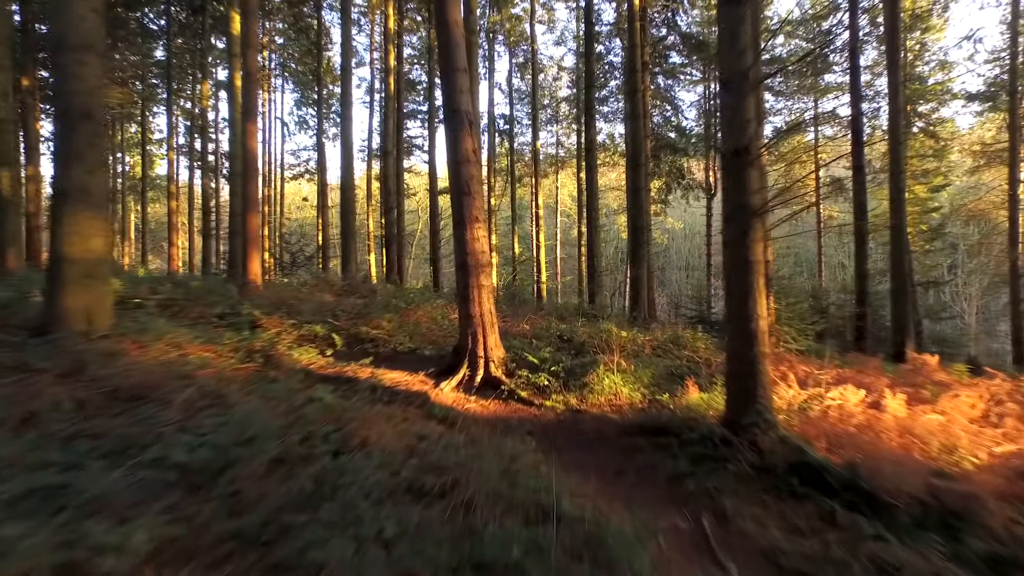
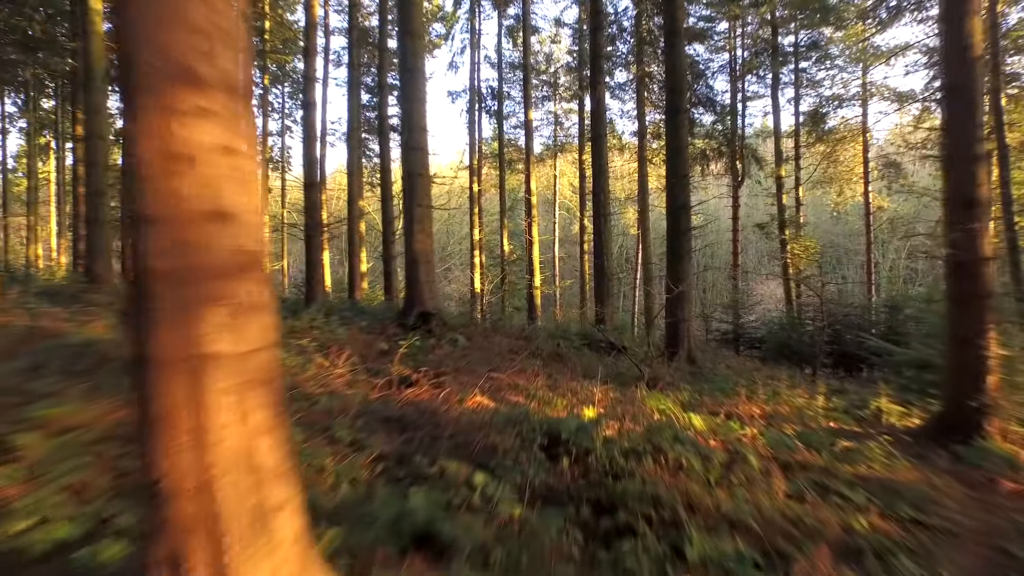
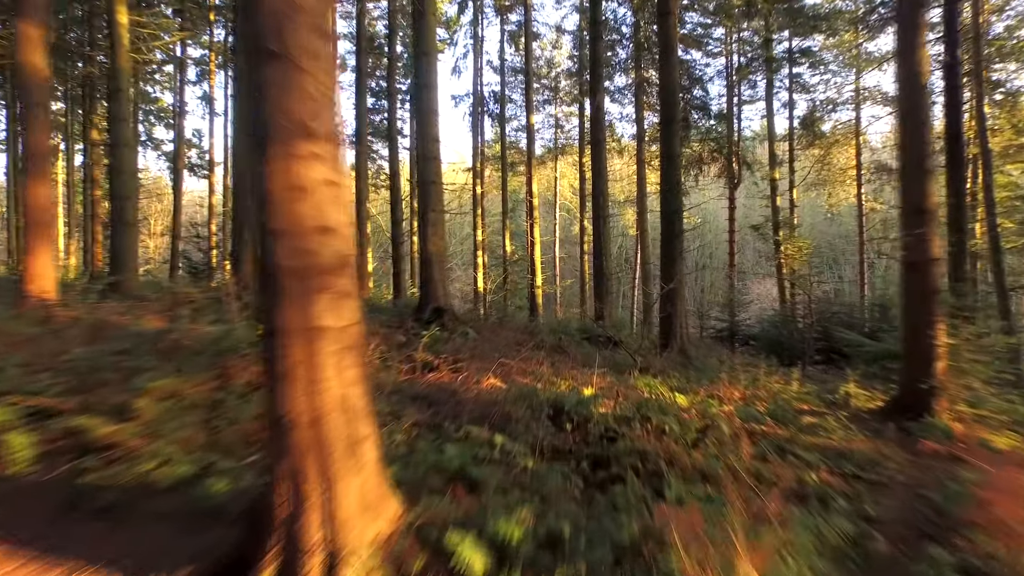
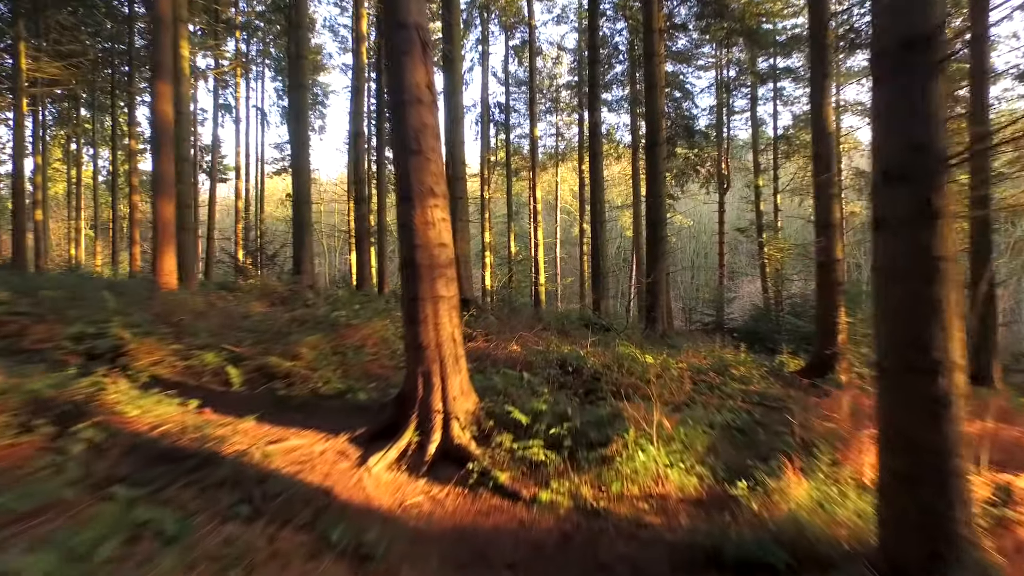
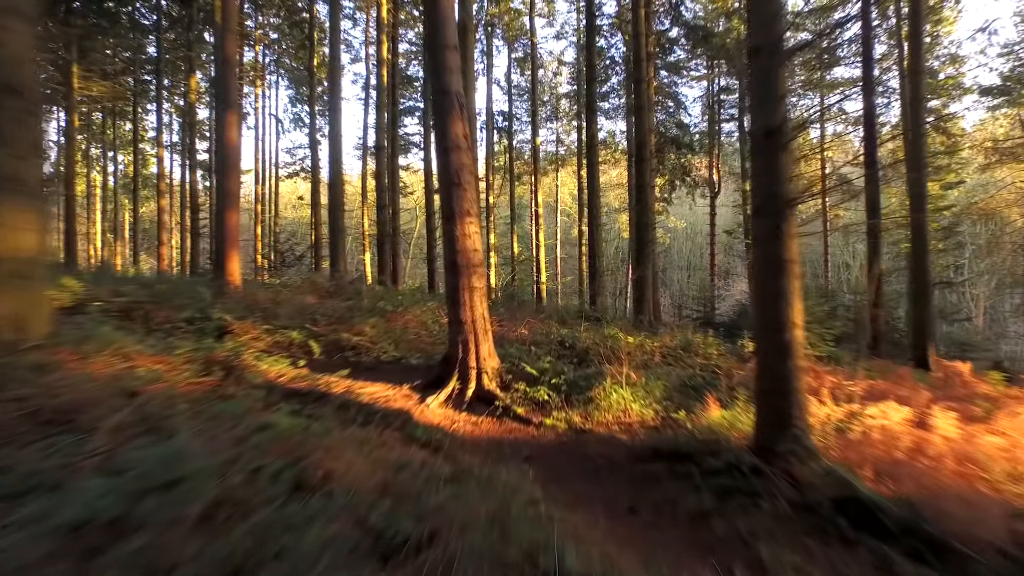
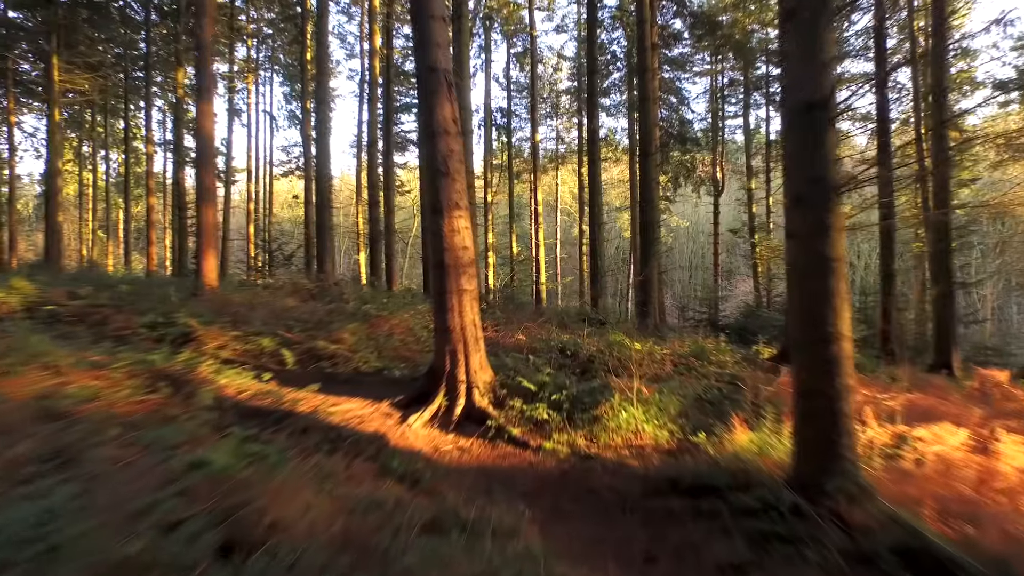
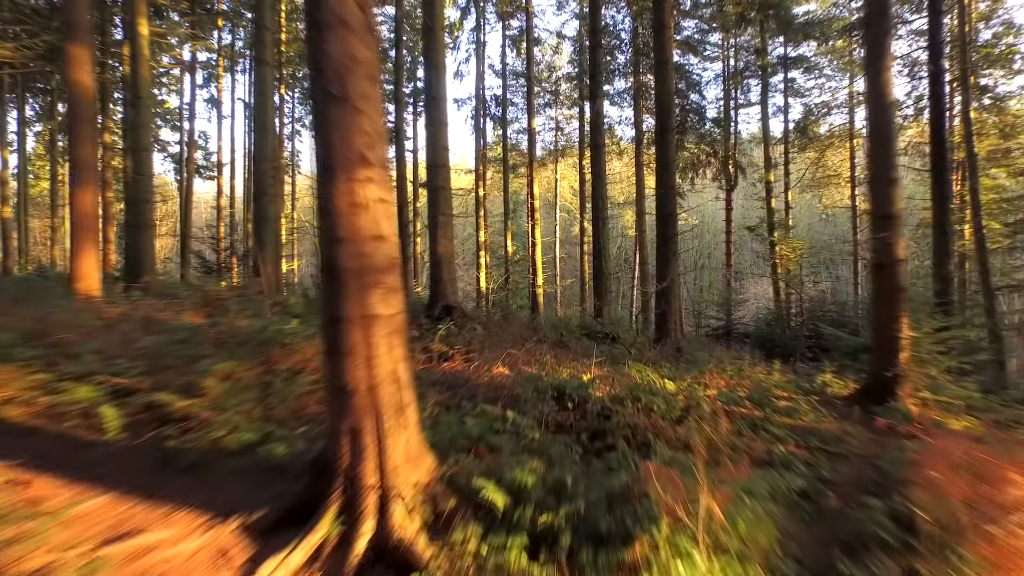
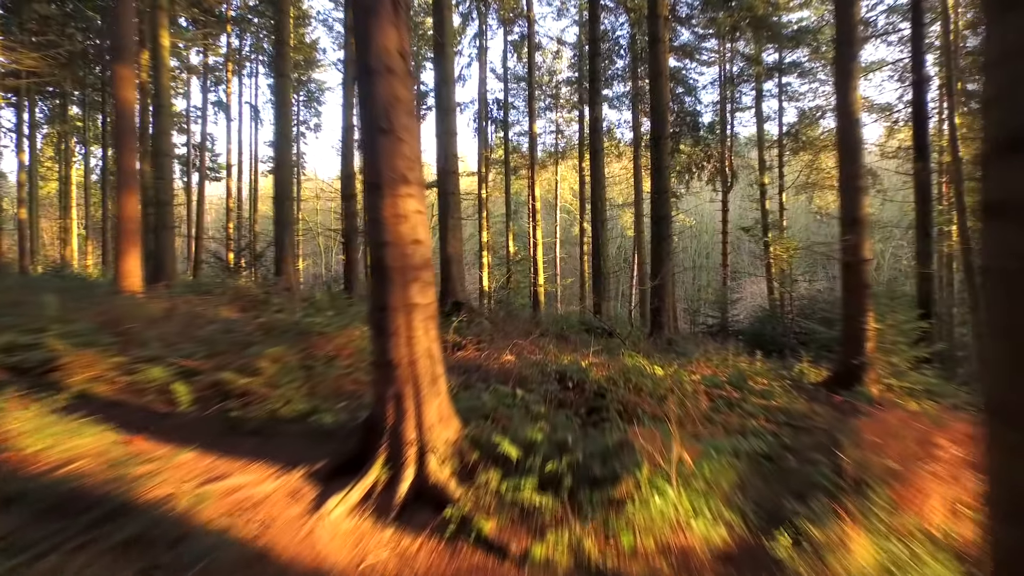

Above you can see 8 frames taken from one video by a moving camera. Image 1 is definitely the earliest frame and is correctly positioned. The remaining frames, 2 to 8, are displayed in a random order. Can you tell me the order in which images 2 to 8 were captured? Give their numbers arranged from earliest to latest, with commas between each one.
5, 6, 4, 8, 7, 3, 2
